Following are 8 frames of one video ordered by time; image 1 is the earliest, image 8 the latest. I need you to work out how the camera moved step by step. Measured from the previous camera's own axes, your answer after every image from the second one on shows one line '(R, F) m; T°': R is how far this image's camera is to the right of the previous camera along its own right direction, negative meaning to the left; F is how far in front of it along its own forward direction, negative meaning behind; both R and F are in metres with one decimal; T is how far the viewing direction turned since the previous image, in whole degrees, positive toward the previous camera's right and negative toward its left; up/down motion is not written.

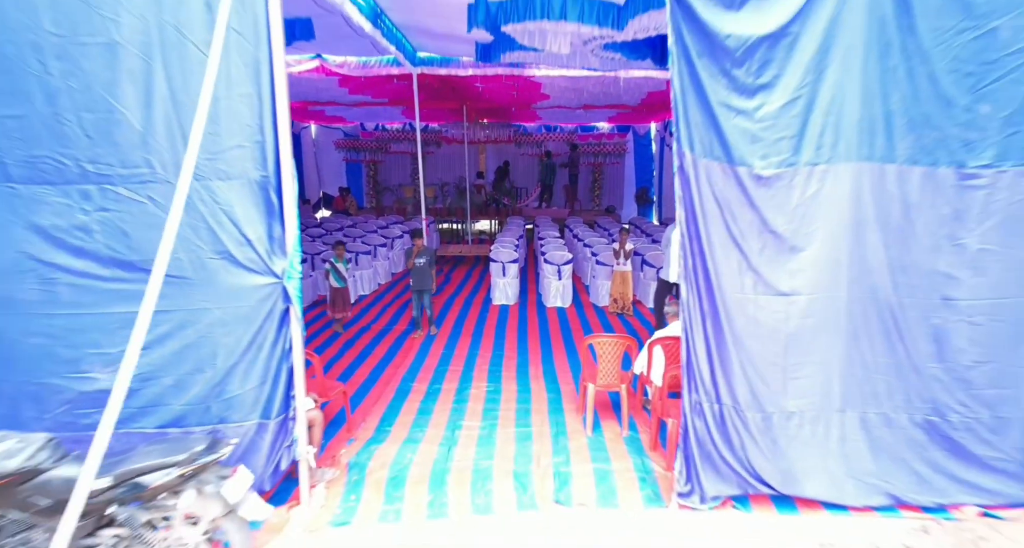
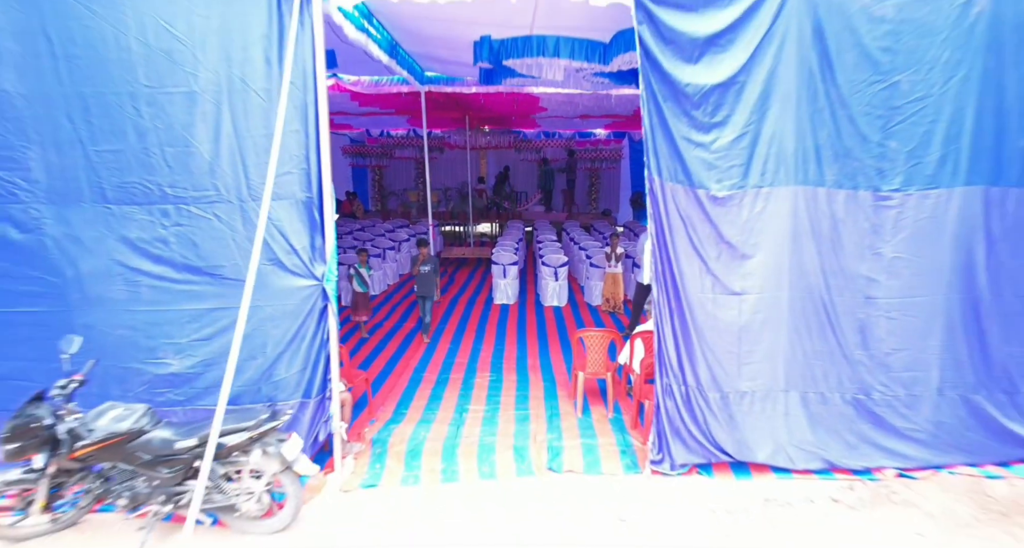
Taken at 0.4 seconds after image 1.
(0.0, -0.5) m; 0°
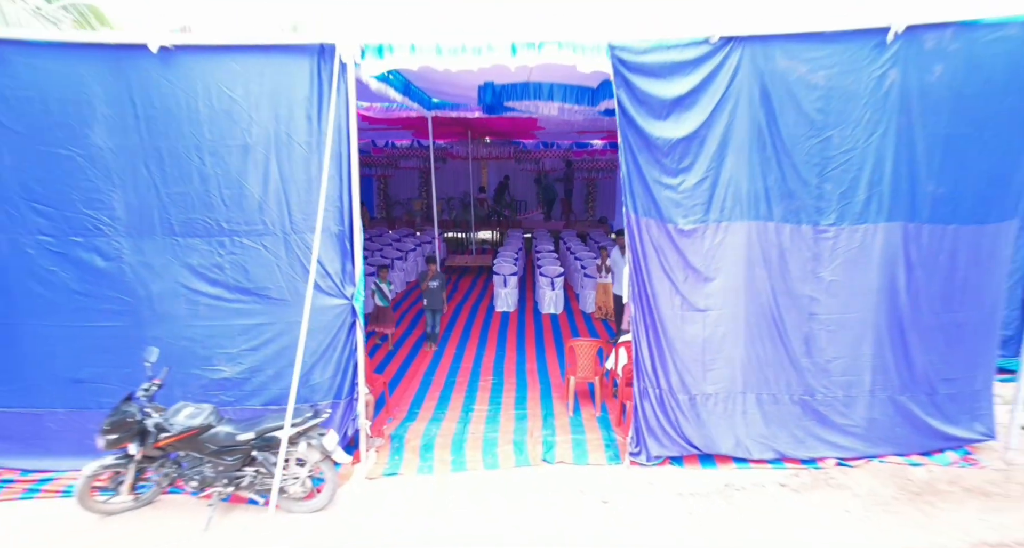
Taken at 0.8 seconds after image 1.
(0.0, -0.5) m; 0°
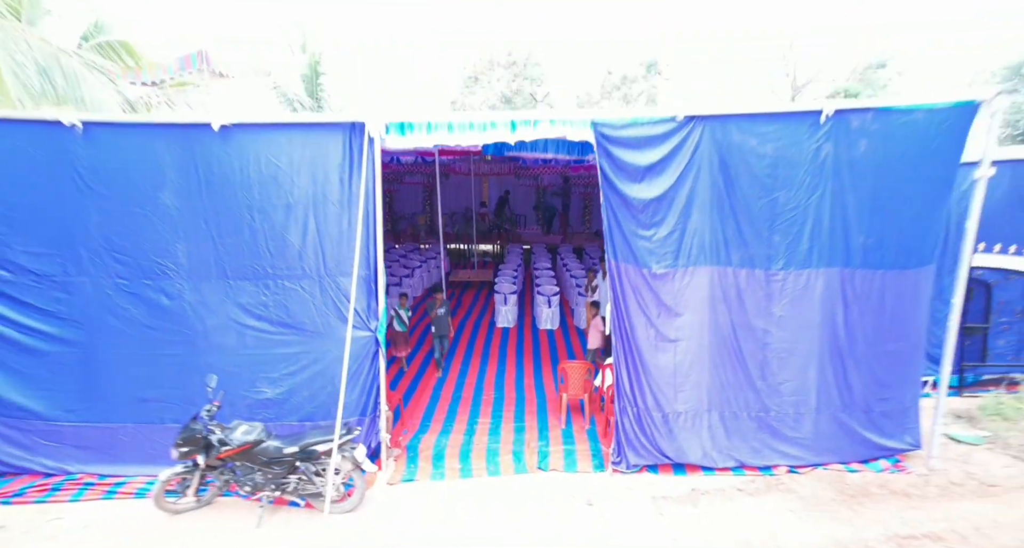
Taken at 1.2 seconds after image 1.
(0.0, -0.6) m; 0°
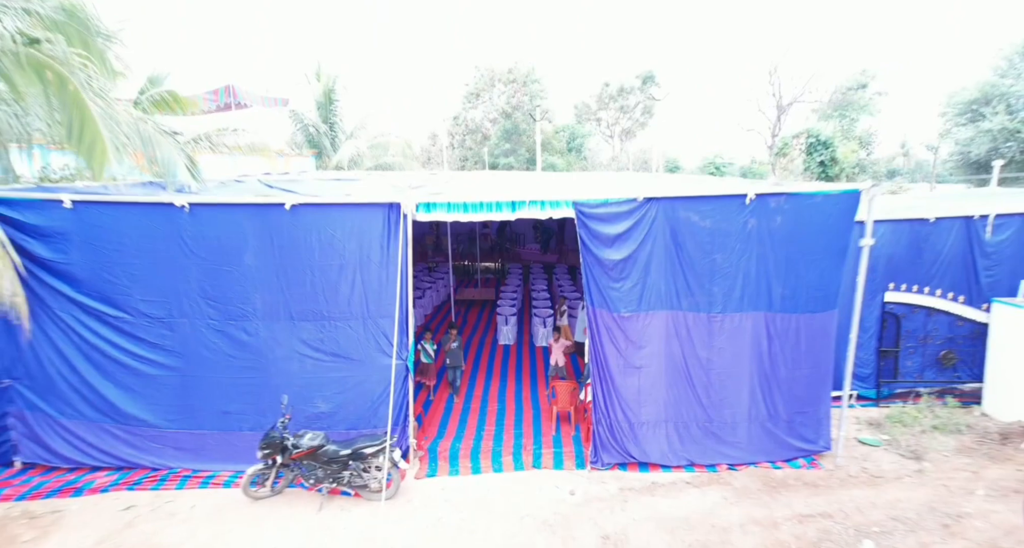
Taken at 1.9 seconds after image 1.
(0.0, -1.1) m; 0°
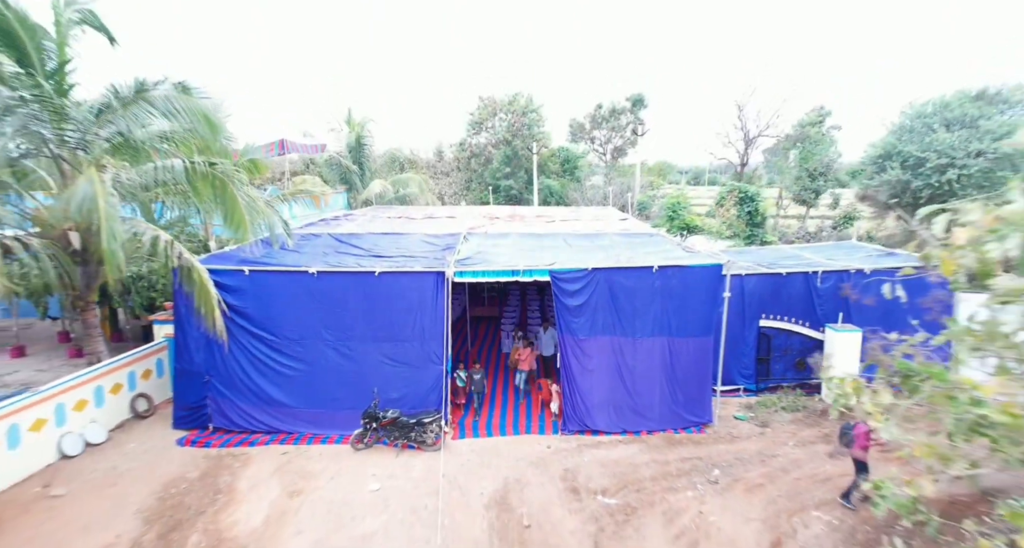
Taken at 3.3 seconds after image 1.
(0.0, -2.9) m; 0°
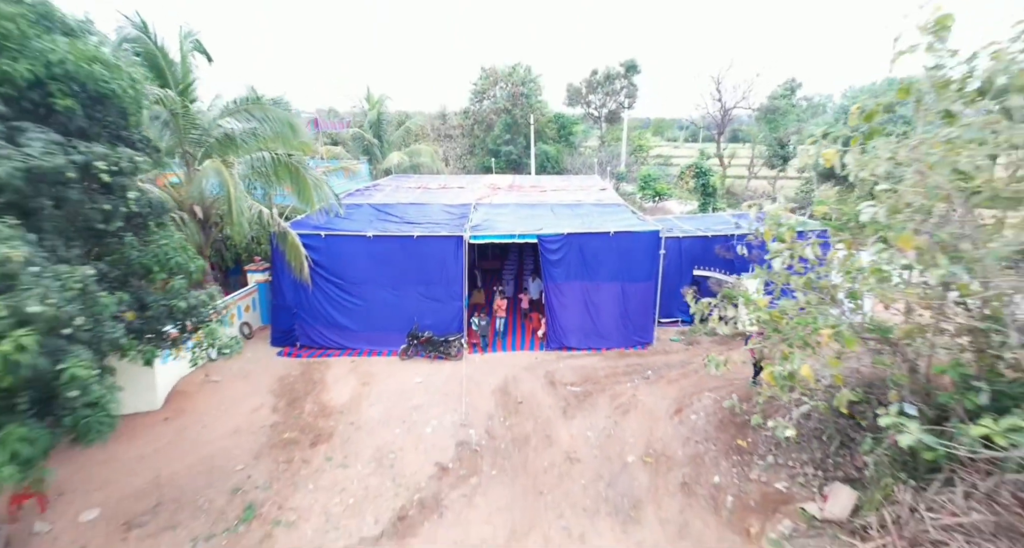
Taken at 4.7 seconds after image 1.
(0.0, -2.9) m; 0°
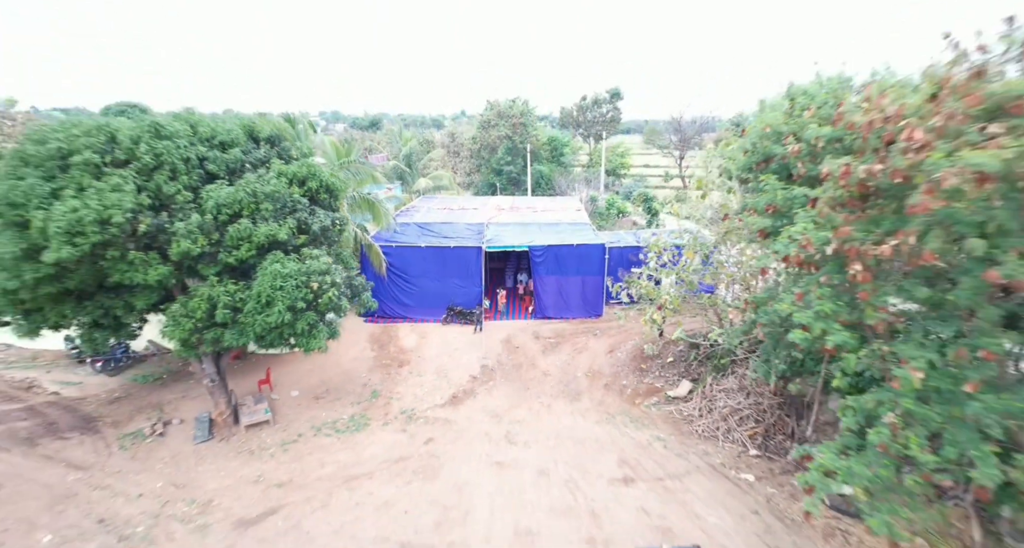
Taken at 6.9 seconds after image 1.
(0.0, -5.7) m; 0°
